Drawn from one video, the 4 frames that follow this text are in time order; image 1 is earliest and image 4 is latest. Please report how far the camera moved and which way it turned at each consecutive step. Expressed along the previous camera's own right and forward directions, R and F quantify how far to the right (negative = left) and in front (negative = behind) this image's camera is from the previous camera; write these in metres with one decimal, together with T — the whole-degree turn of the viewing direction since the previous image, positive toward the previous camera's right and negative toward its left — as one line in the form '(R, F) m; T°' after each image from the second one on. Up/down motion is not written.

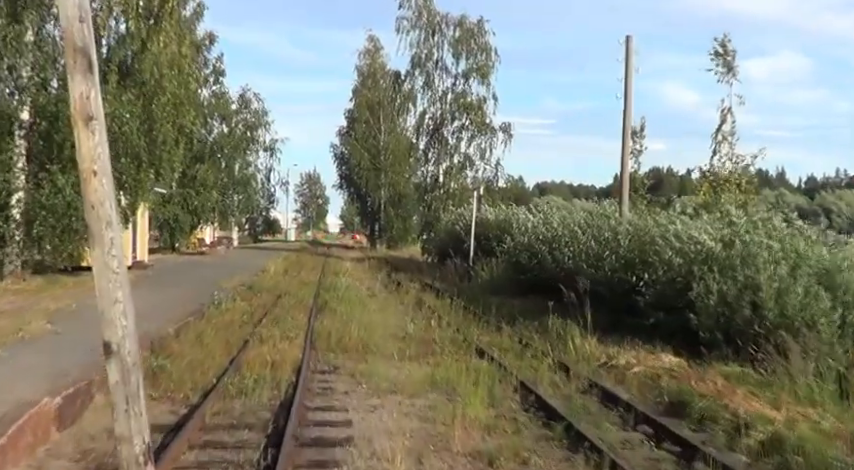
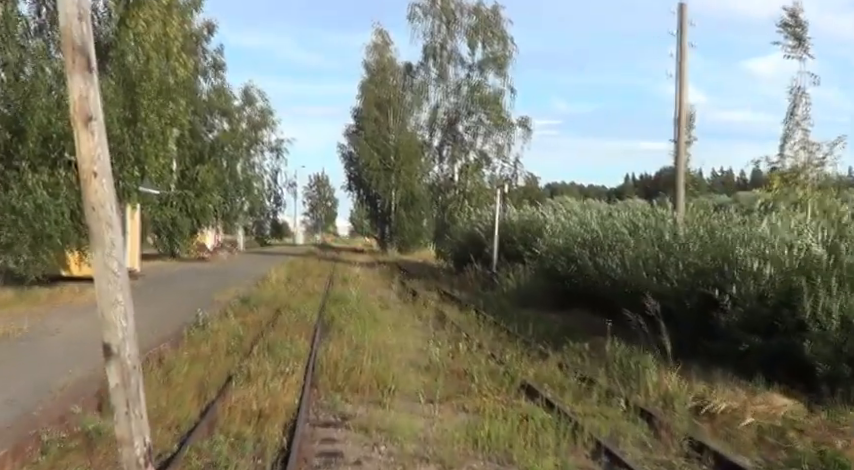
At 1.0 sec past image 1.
(-0.4, +2.4) m; -1°
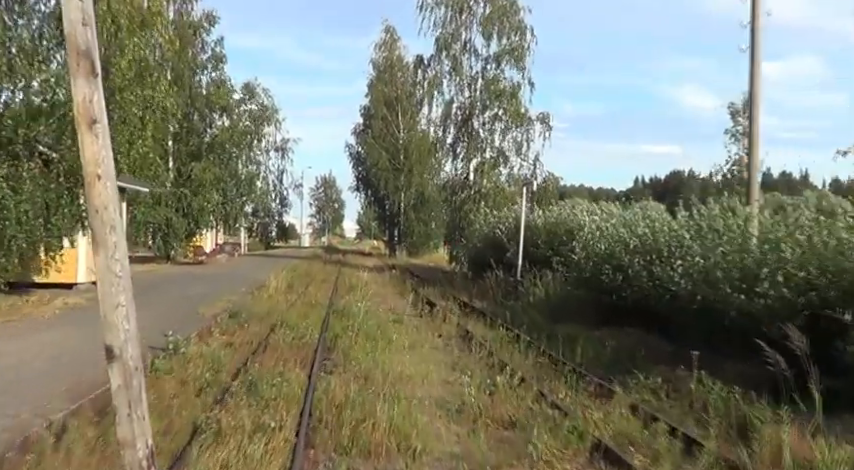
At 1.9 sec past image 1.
(-0.4, +2.3) m; -1°
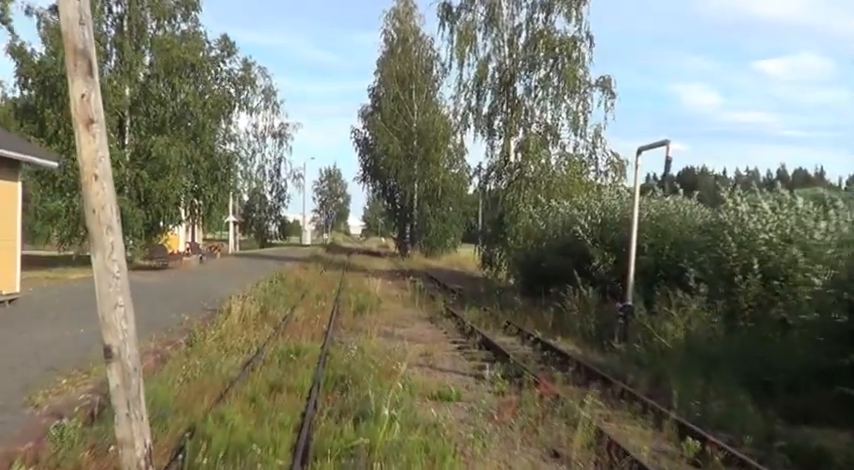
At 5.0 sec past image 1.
(-1.1, +7.4) m; -1°
